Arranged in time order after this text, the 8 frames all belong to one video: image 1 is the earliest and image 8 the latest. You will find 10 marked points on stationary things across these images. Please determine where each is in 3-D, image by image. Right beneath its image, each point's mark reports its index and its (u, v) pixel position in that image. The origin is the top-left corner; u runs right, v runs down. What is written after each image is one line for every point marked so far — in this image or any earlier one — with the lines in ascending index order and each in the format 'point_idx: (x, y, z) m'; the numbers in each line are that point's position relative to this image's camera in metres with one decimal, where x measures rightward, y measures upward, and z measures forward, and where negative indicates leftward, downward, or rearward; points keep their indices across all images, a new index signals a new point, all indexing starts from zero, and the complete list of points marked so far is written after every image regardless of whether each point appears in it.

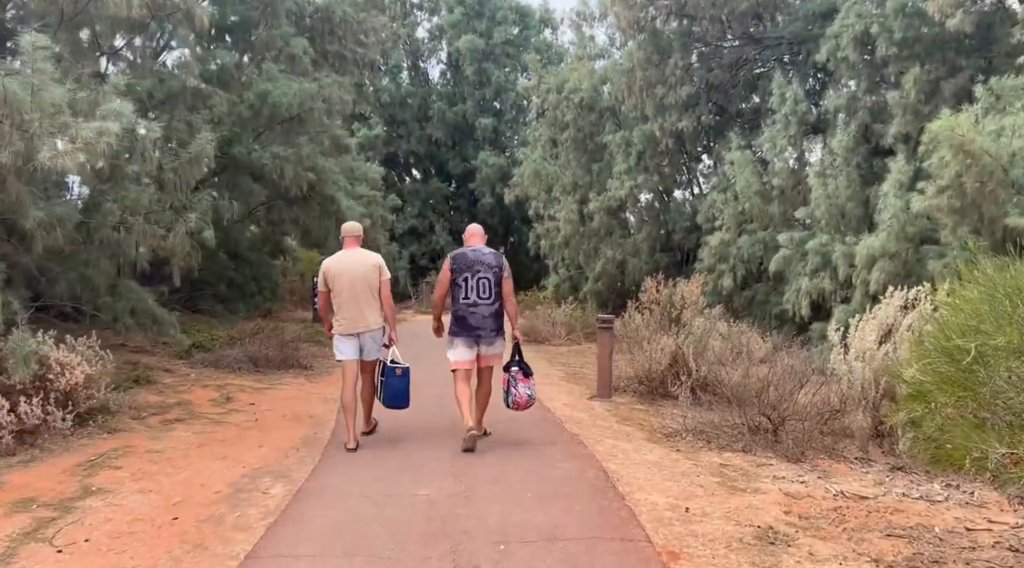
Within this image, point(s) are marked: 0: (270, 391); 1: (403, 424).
0: (-2.8, -1.2, +10.0) m
1: (-1.2, -1.4, +9.0) m
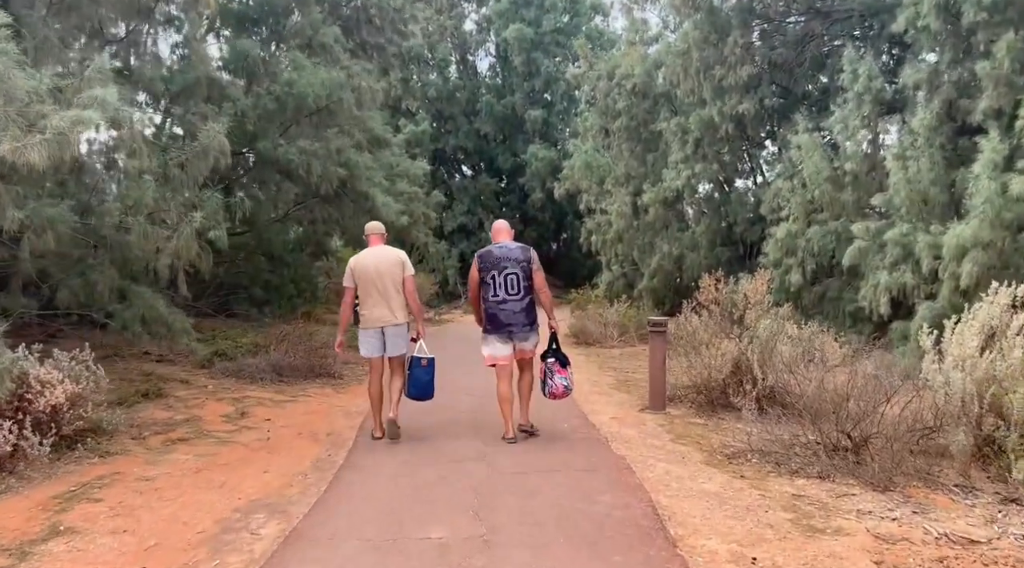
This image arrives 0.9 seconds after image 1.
0: (-2.4, -1.3, +9.2) m
1: (-0.8, -1.4, +8.1) m
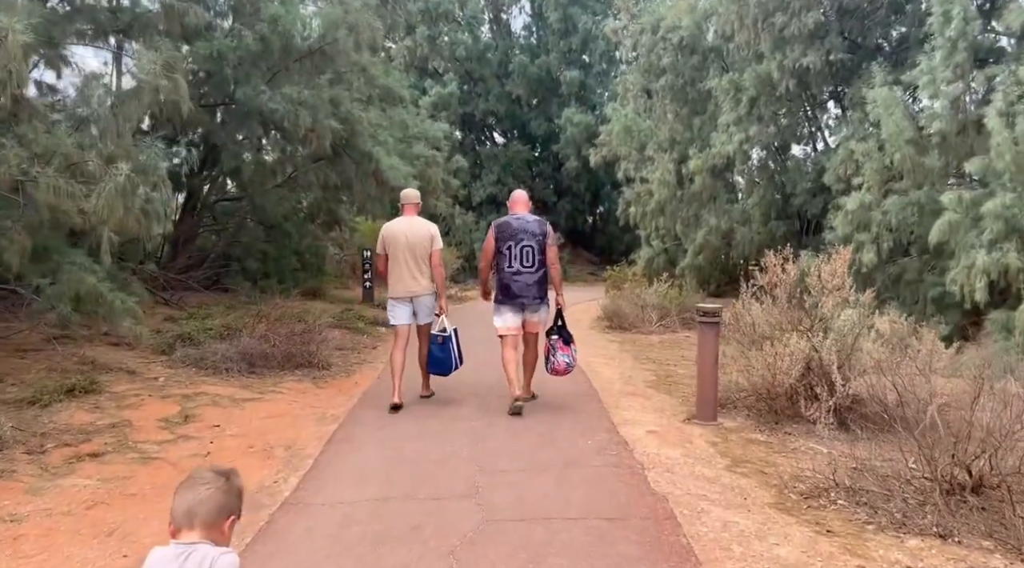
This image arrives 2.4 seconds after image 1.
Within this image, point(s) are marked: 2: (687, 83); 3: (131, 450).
0: (-2.2, -1.0, +7.5) m
1: (-0.7, -1.2, +6.3) m
2: (+3.8, +4.3, +18.7) m
3: (-2.7, -1.2, +6.1) m
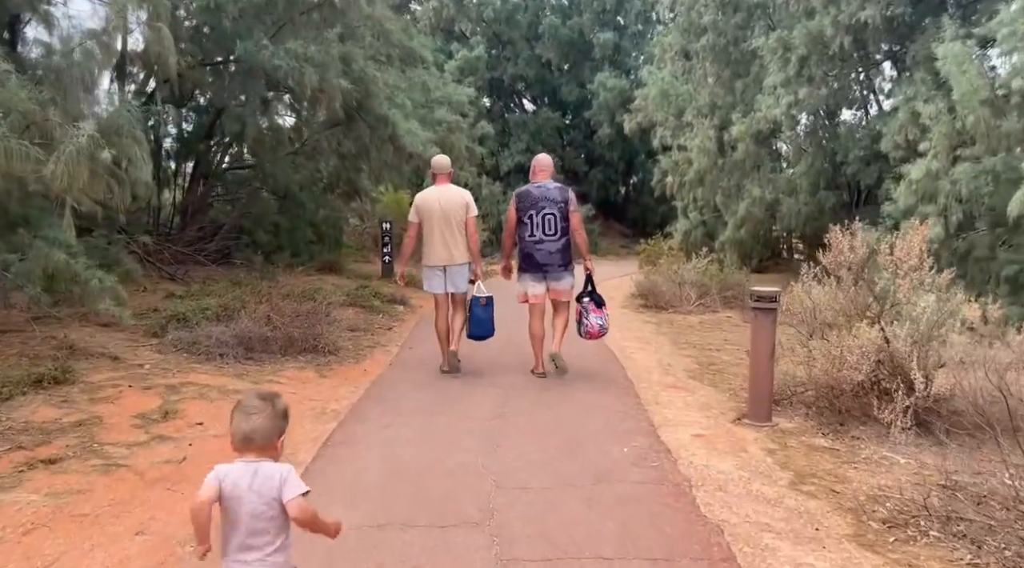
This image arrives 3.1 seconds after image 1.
0: (-2.1, -0.9, +6.6) m
1: (-0.6, -1.1, +5.4) m
2: (+4.4, +4.9, +17.5) m
3: (-2.5, -1.0, +5.3) m
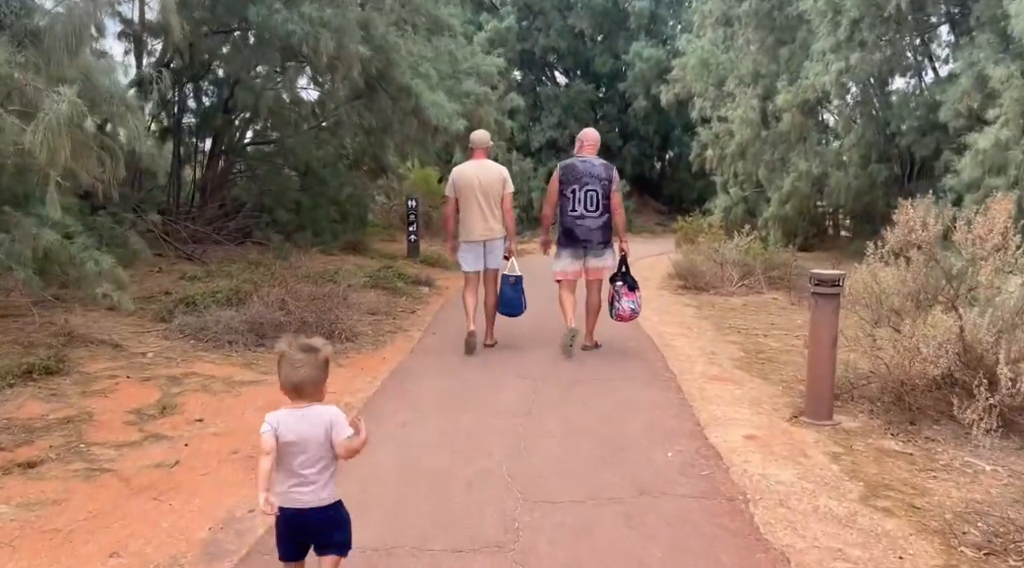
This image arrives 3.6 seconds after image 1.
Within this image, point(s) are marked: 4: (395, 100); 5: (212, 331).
0: (-1.8, -0.7, +6.1) m
1: (-0.4, -1.0, +4.8) m
2: (+5.0, +5.3, +16.5) m
3: (-2.4, -0.9, +4.8) m
4: (-1.5, +2.4, +11.2) m
5: (-2.5, -0.4, +7.2) m
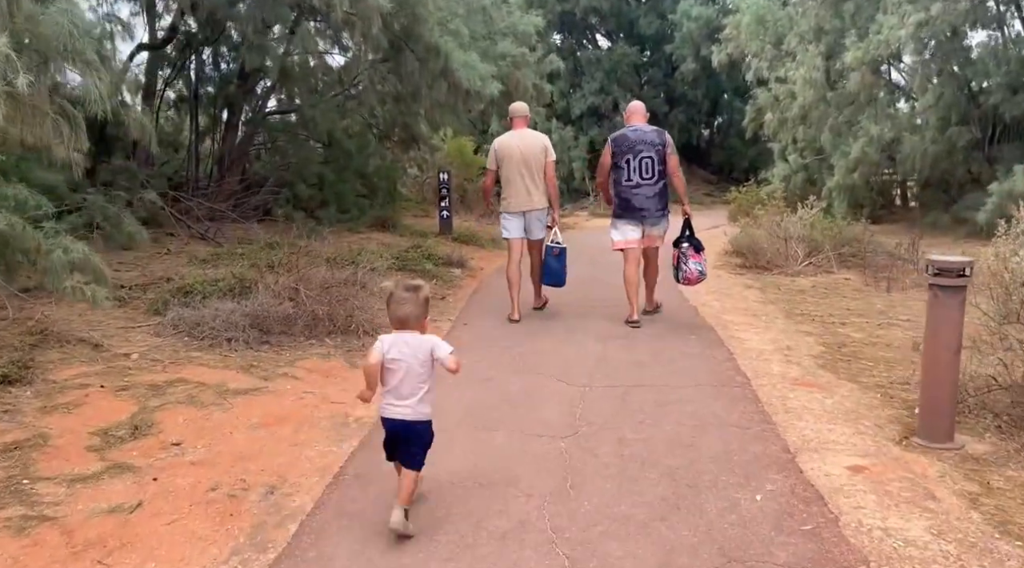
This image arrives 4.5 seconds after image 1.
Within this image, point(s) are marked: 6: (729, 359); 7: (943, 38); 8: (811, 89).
0: (-1.6, -0.7, +5.1) m
1: (-0.2, -1.0, +3.8) m
2: (+5.7, +5.7, +15.0) m
3: (-2.2, -0.9, +3.8) m
4: (-1.0, +2.6, +10.1) m
5: (-2.2, -0.3, +6.3) m
6: (+1.6, -0.6, +6.5) m
7: (+6.6, +3.7, +13.0) m
8: (+5.4, +3.6, +15.8) m
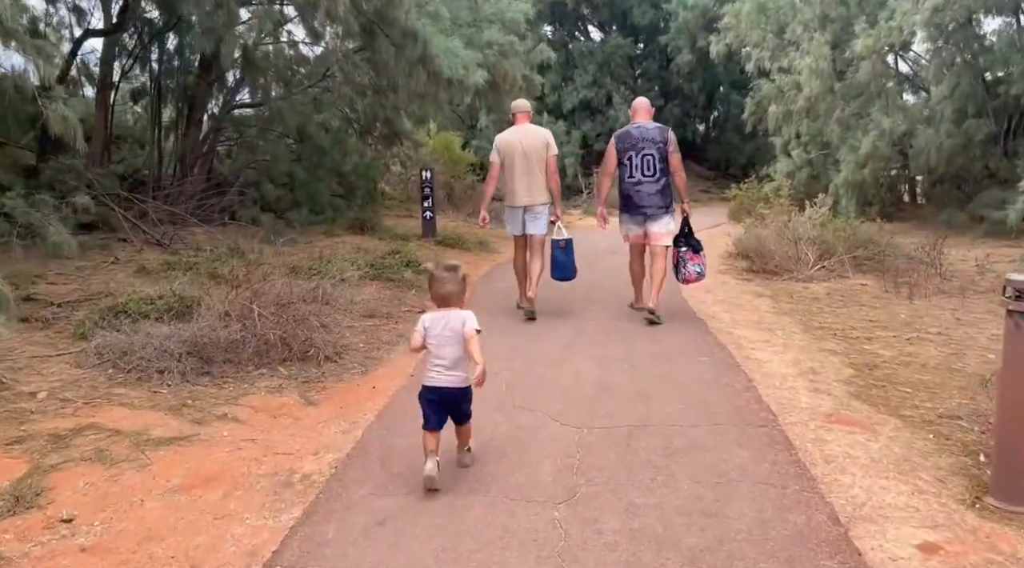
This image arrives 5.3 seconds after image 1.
0: (-1.7, -0.8, +4.2) m
1: (-0.3, -1.1, +2.9) m
2: (+5.5, +5.6, +14.1) m
3: (-2.3, -1.1, +2.9) m
4: (-1.2, +2.5, +9.1) m
5: (-2.3, -0.4, +5.3) m
6: (+1.5, -0.7, +5.6) m
7: (+6.4, +3.7, +12.1) m
8: (+5.2, +3.5, +14.9) m
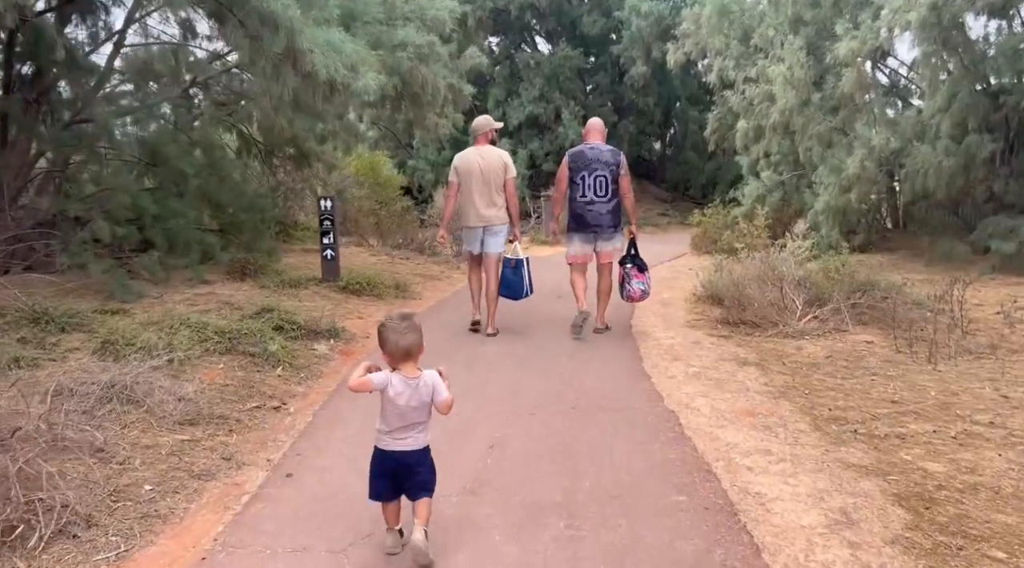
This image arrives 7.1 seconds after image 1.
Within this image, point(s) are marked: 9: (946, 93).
0: (-2.2, -1.3, +1.8) m
1: (-0.7, -1.5, +0.5) m
2: (+4.4, +5.0, +12.2) m
3: (-2.7, -1.5, +0.5) m
4: (-2.0, +1.9, +6.8) m
5: (-2.8, -0.9, +2.9) m
6: (+1.0, -1.1, +3.4) m
7: (+5.5, +3.1, +10.2) m
8: (+4.1, +2.9, +13.0) m
9: (+5.5, +2.4, +10.7) m
